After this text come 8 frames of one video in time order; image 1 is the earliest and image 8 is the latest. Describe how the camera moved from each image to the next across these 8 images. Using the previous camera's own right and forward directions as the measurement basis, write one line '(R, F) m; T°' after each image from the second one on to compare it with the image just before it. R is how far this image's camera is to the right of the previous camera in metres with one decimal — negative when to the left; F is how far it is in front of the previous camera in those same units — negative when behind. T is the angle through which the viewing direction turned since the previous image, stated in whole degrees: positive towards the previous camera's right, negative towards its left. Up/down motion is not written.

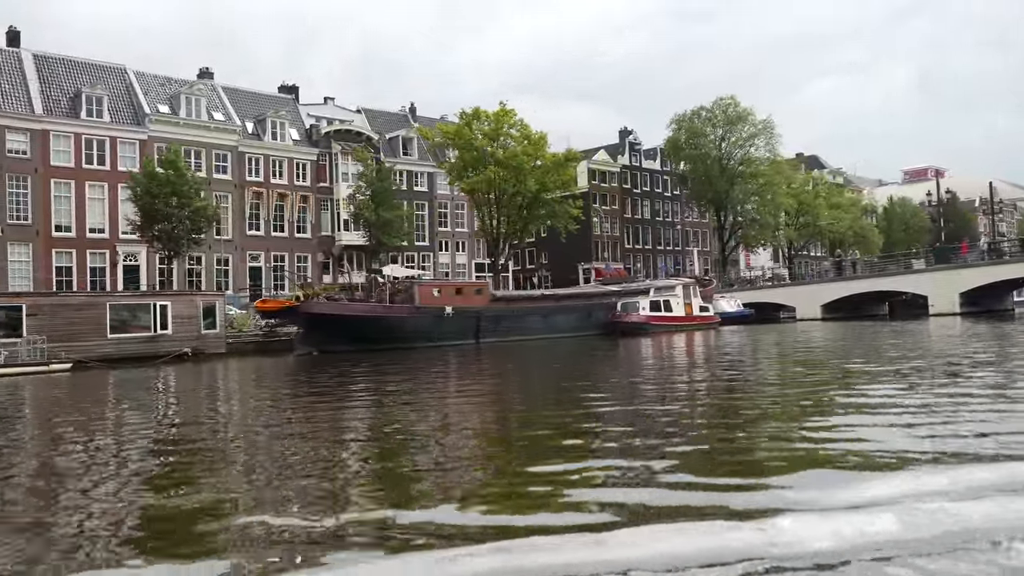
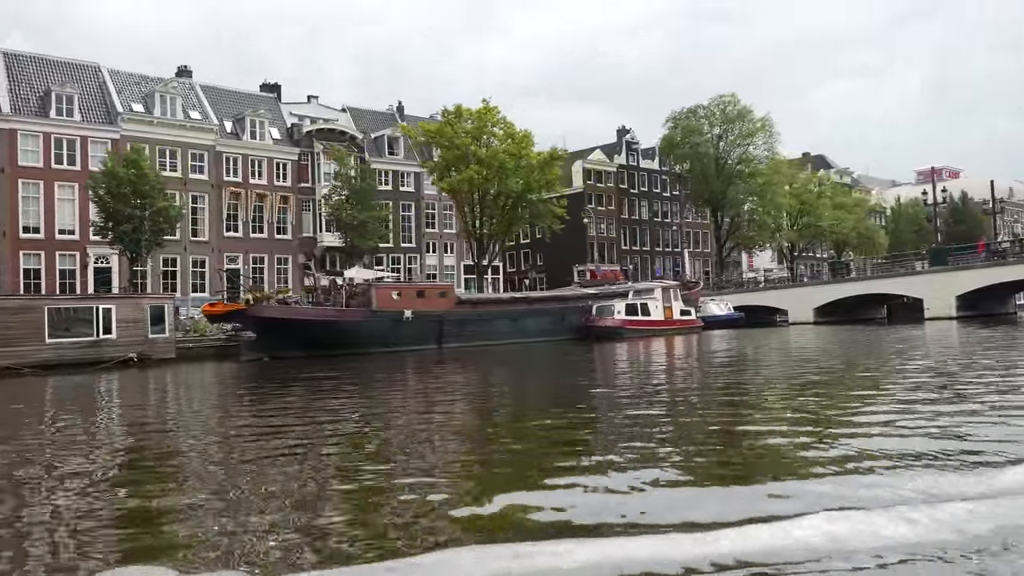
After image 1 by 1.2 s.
(+1.8, +1.3) m; -1°
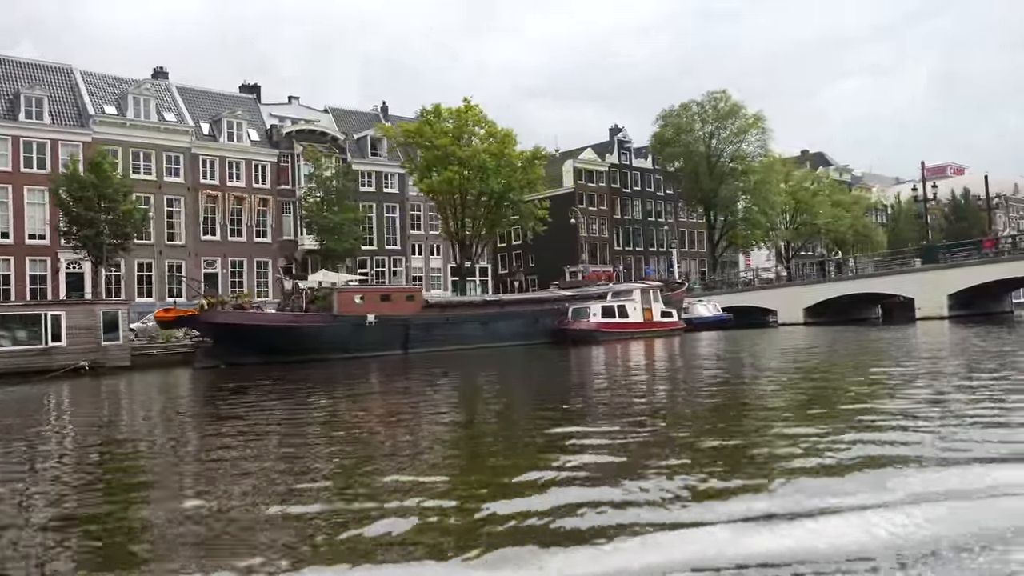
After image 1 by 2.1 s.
(+1.3, +1.0) m; 0°
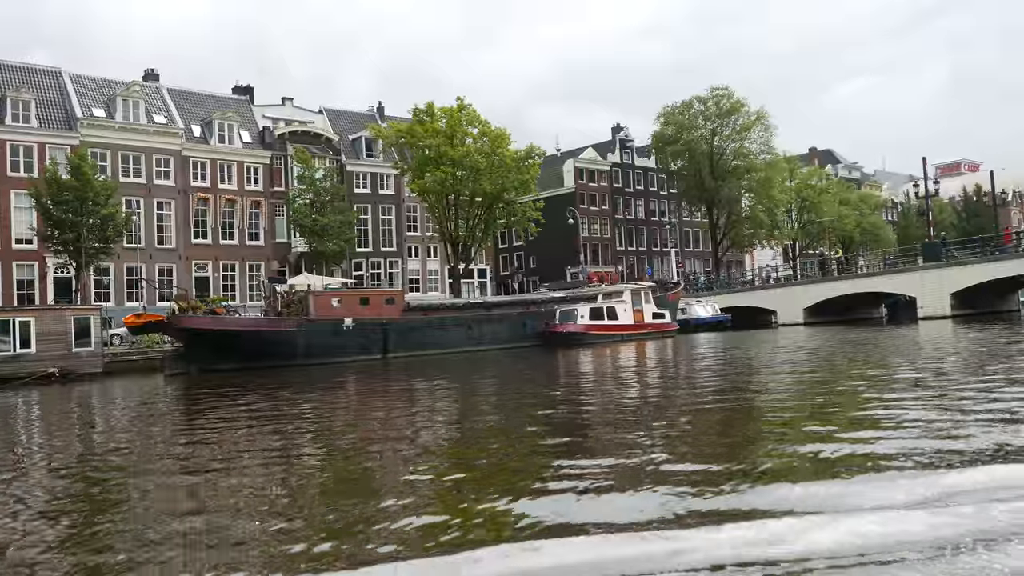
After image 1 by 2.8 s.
(+1.1, +0.8) m; -1°
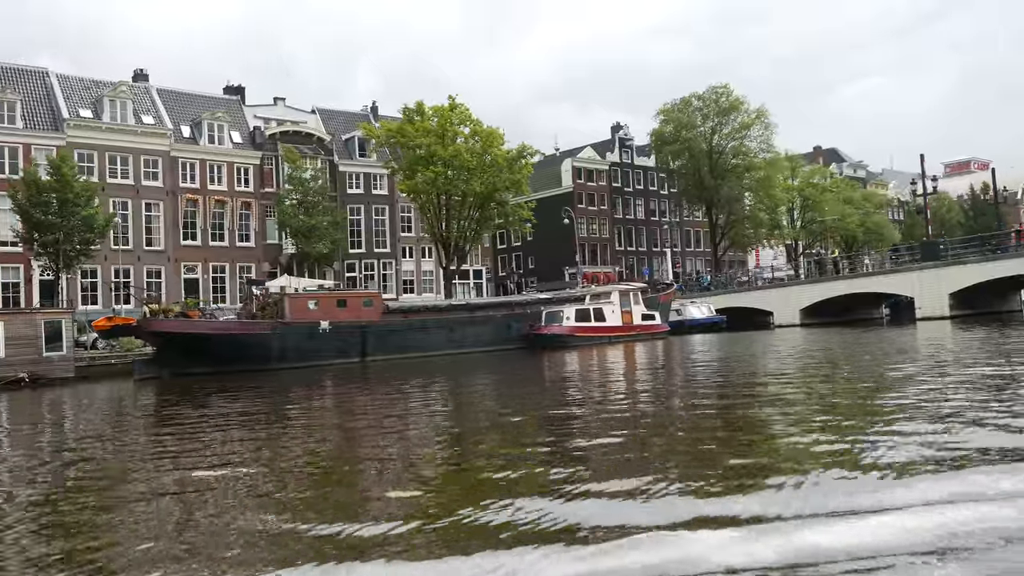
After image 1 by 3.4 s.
(+0.9, +0.6) m; -1°
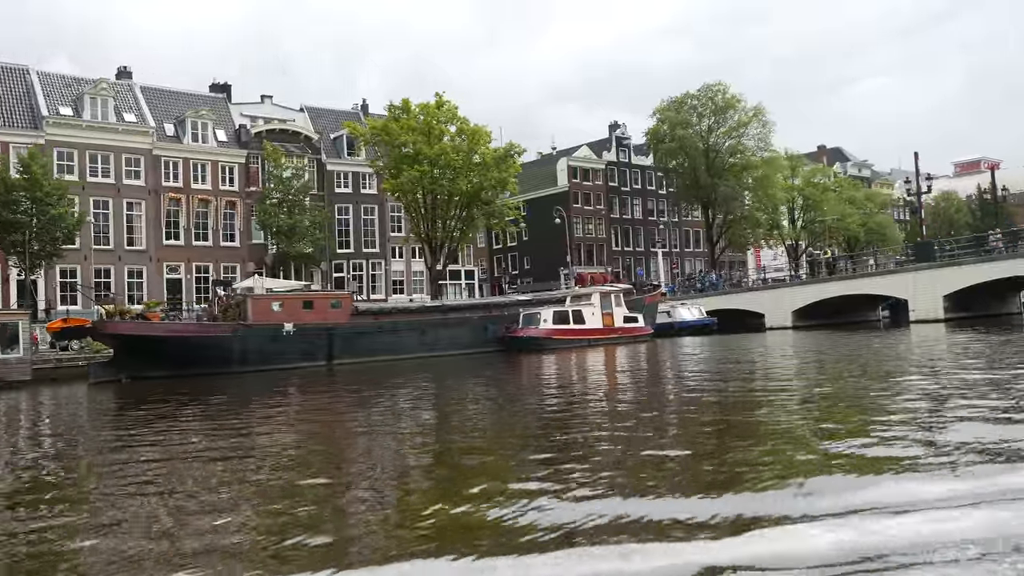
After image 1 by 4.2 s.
(+1.2, +0.9) m; -1°
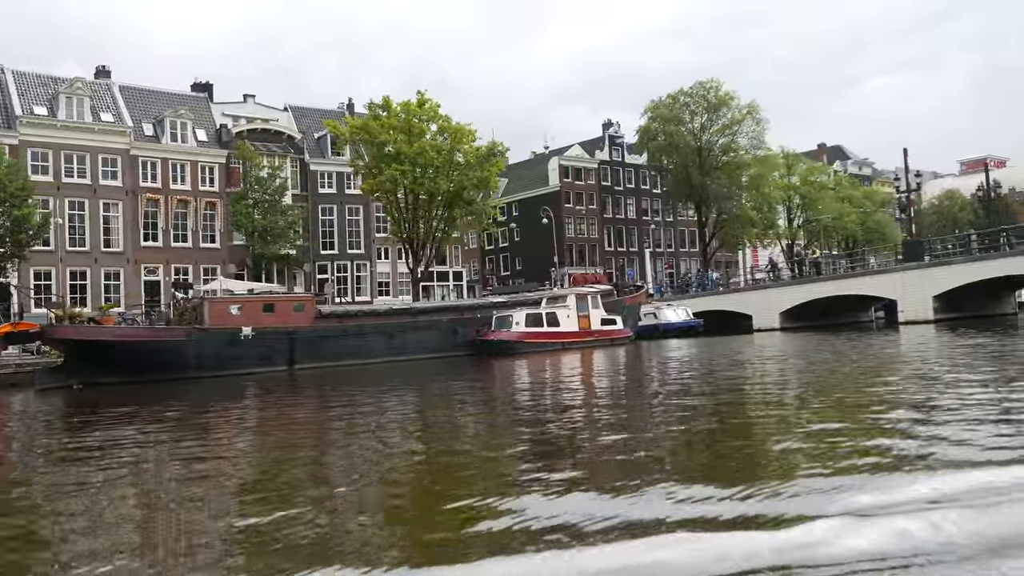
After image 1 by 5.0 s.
(+1.2, +0.9) m; -1°
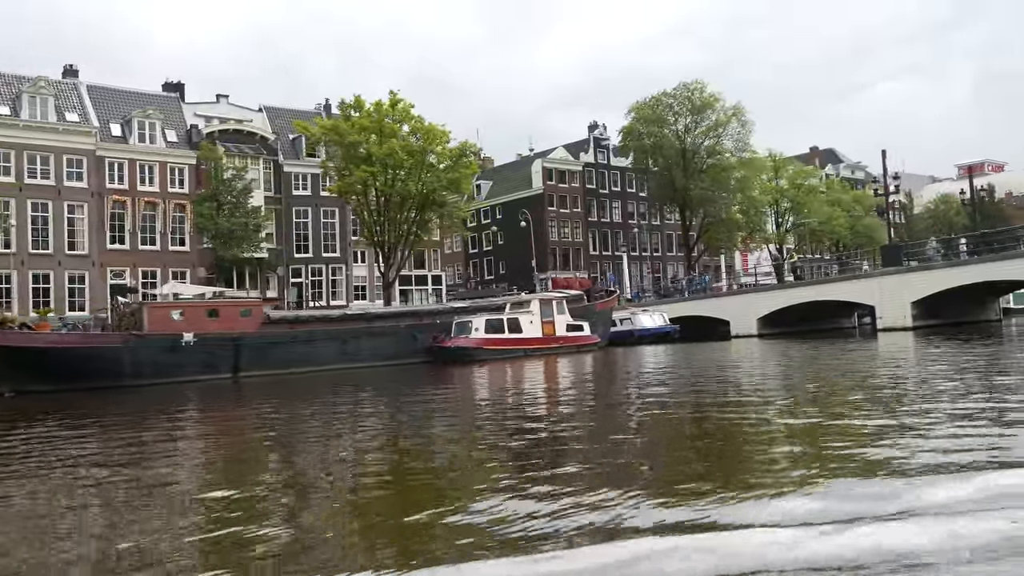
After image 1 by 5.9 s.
(+1.3, +1.0) m; 0°
